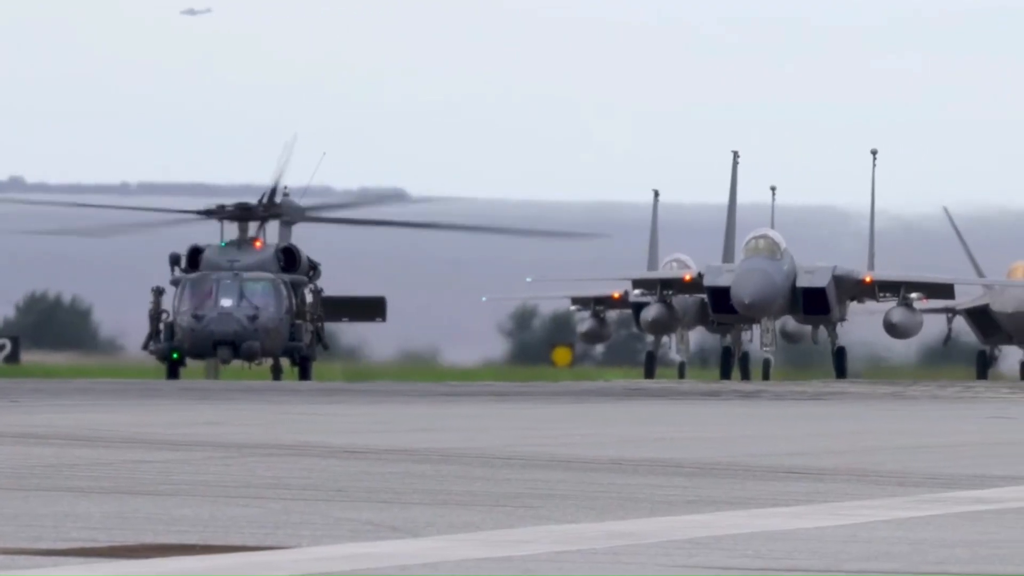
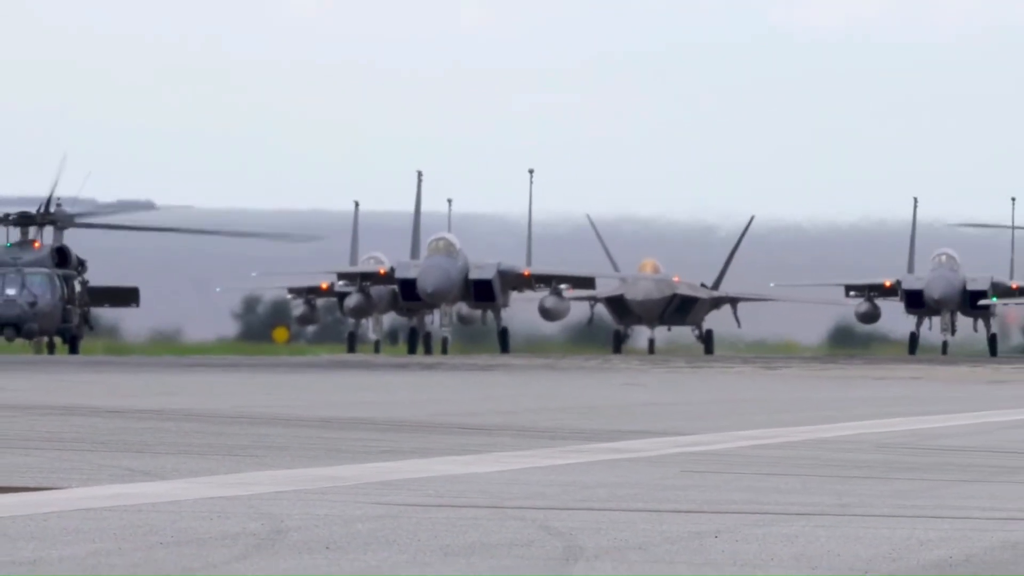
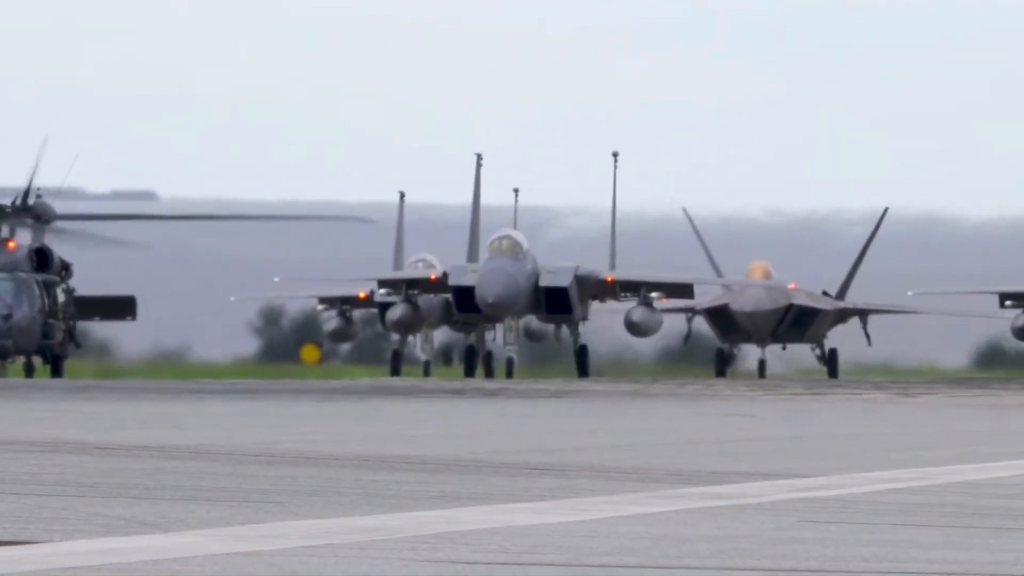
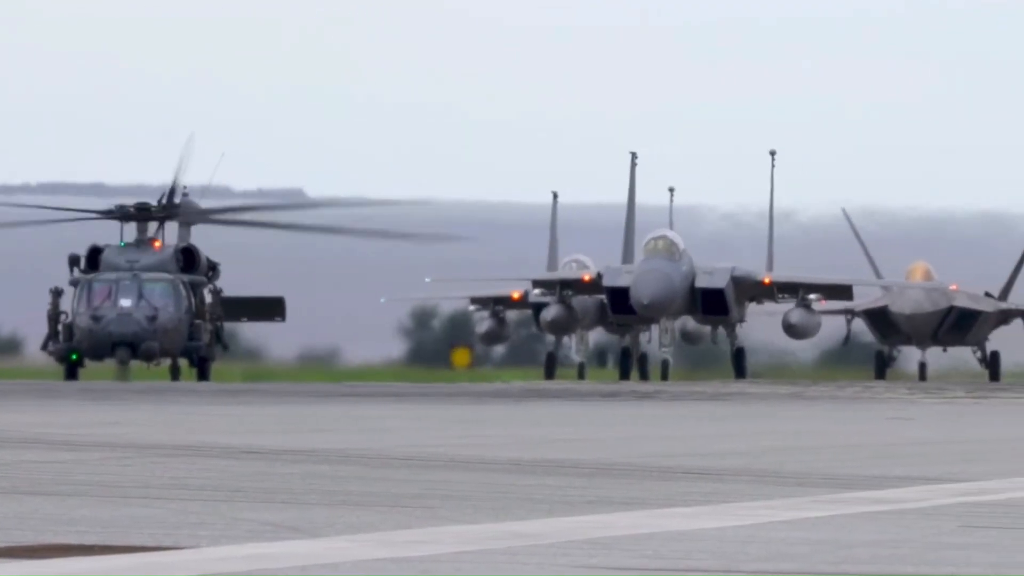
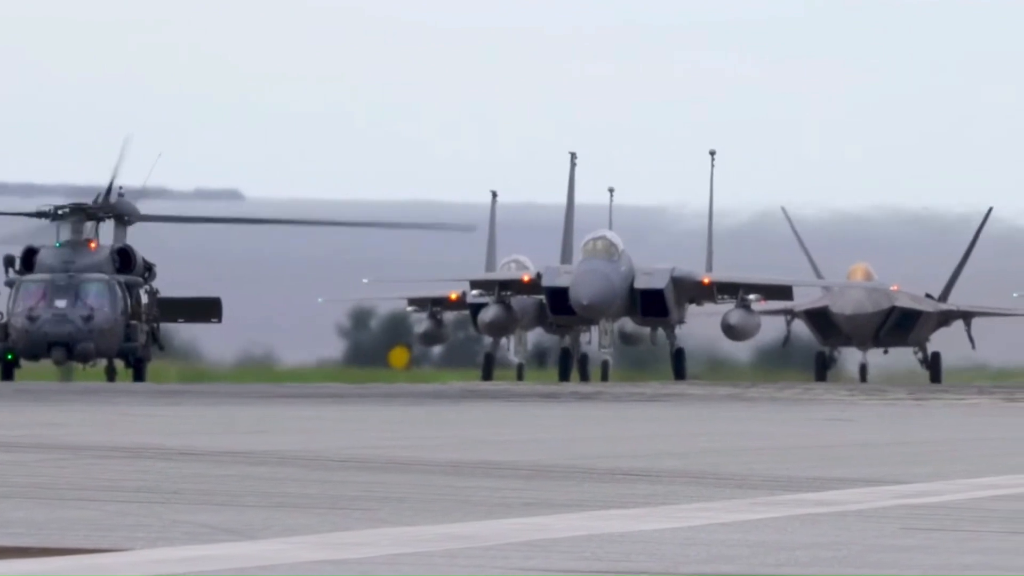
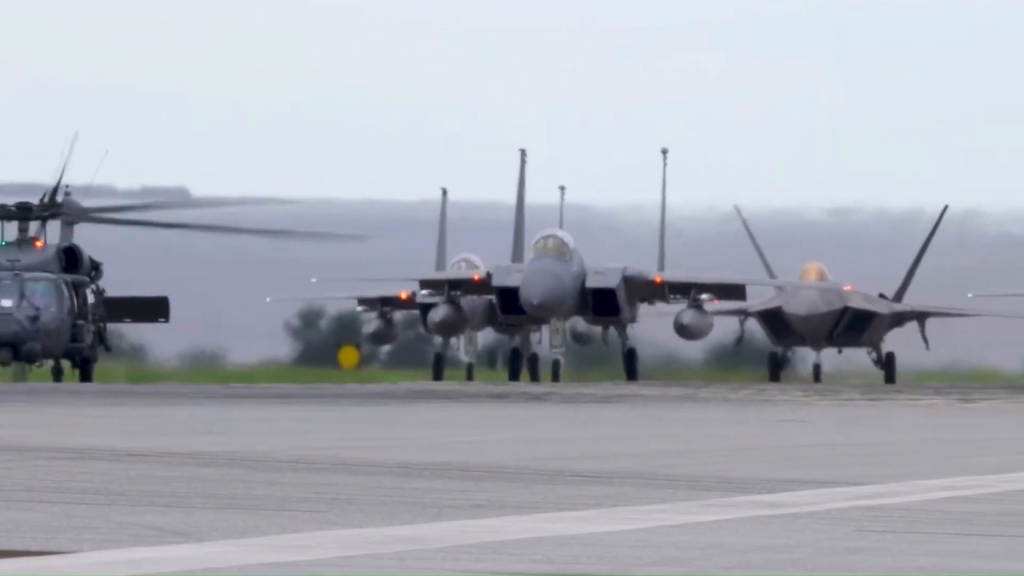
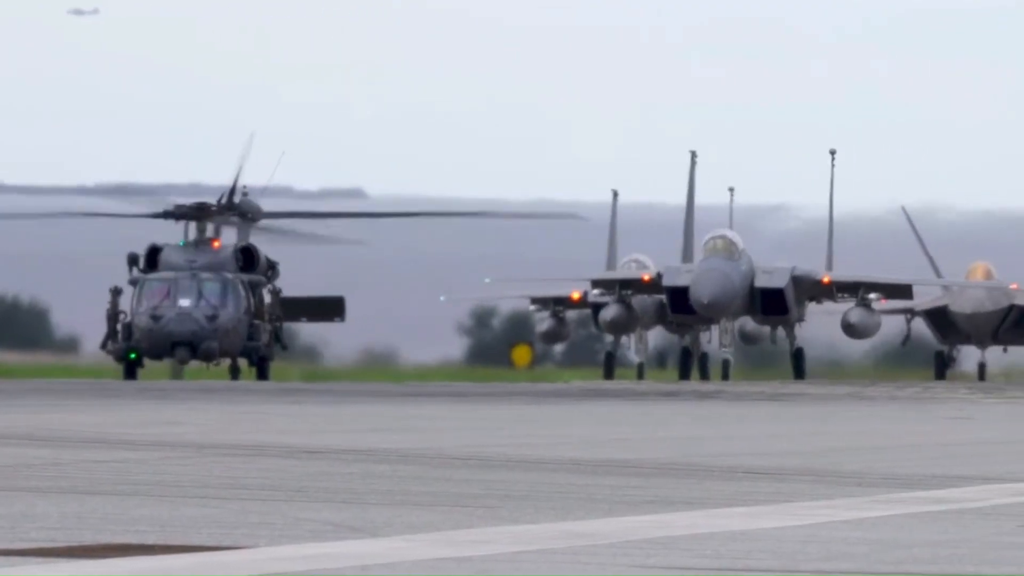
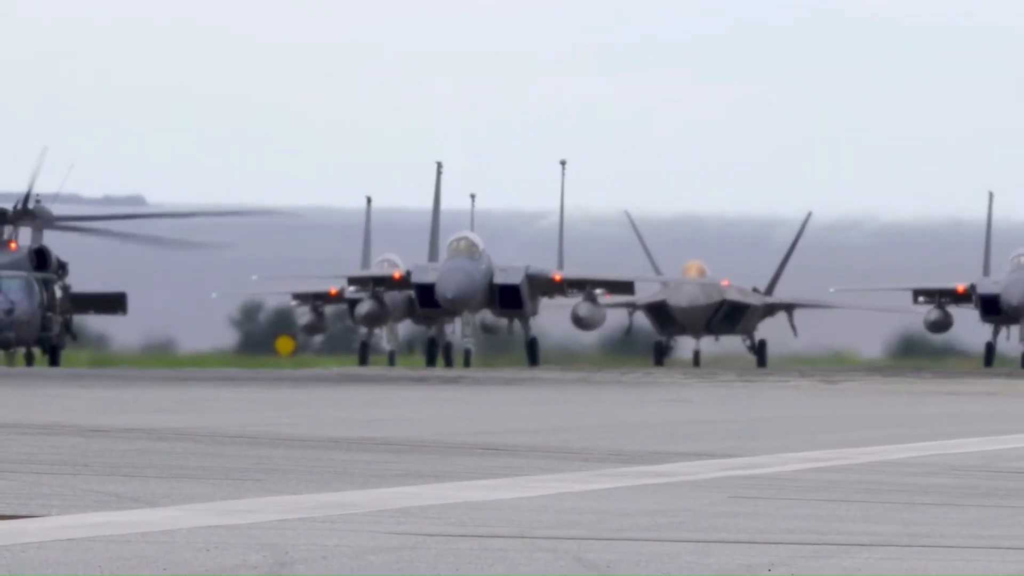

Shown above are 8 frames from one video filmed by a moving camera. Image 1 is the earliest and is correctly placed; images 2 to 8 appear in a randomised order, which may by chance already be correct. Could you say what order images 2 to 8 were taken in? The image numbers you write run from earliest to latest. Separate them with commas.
7, 4, 5, 6, 3, 8, 2
